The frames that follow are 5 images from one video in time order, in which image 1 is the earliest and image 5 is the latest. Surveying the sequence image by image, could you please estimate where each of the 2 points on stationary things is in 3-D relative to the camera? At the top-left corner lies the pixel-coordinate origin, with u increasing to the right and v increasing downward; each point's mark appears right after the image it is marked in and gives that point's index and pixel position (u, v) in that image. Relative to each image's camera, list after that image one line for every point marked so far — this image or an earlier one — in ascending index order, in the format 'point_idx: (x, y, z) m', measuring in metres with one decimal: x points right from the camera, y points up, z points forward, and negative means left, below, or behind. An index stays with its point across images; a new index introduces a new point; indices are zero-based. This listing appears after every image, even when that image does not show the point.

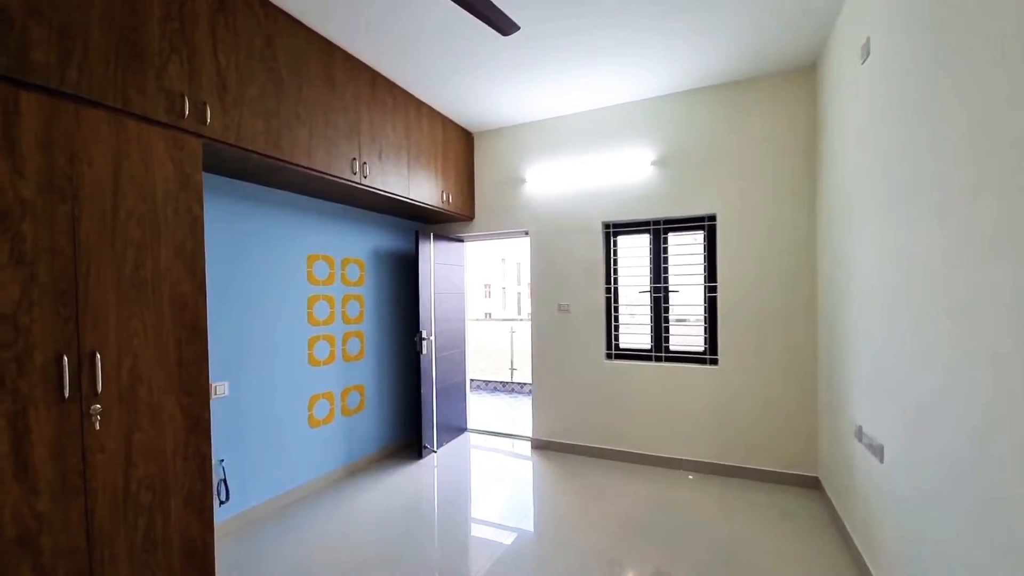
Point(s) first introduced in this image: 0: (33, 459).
0: (-1.7, -0.6, +1.5) m
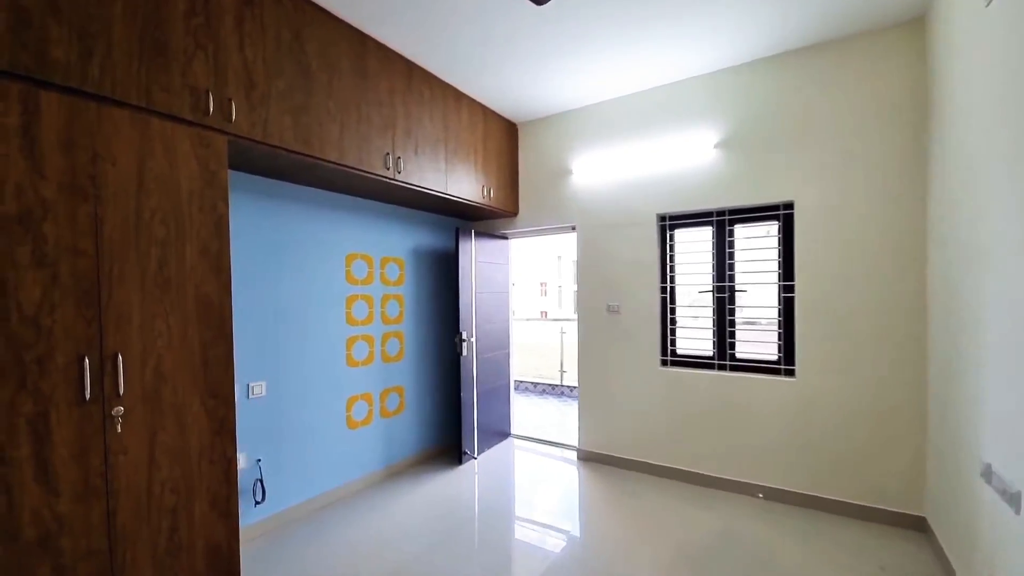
0: (-1.6, -0.6, +1.5) m
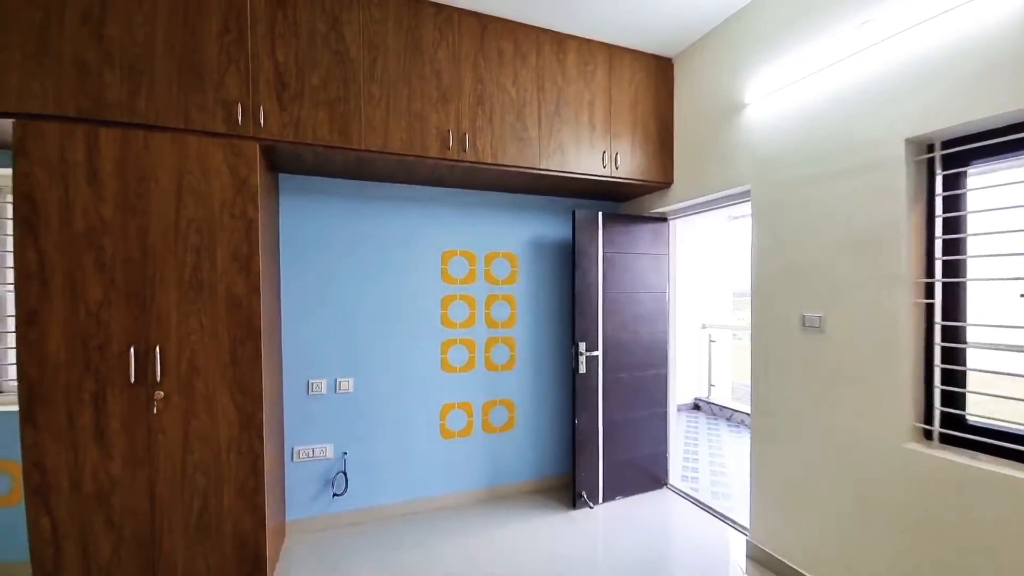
0: (-1.8, -0.6, +1.8) m
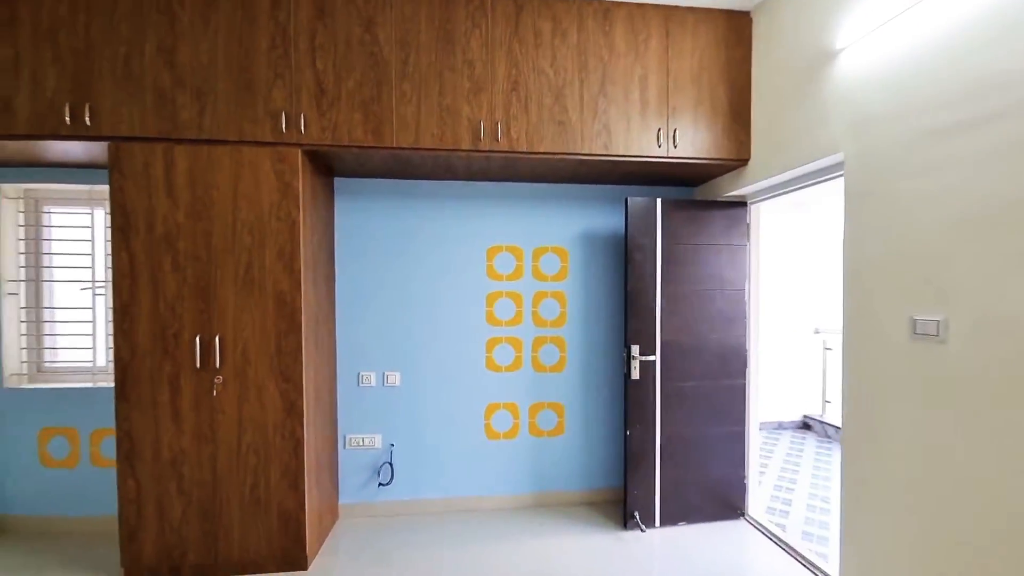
0: (-1.7, -0.6, +2.1) m
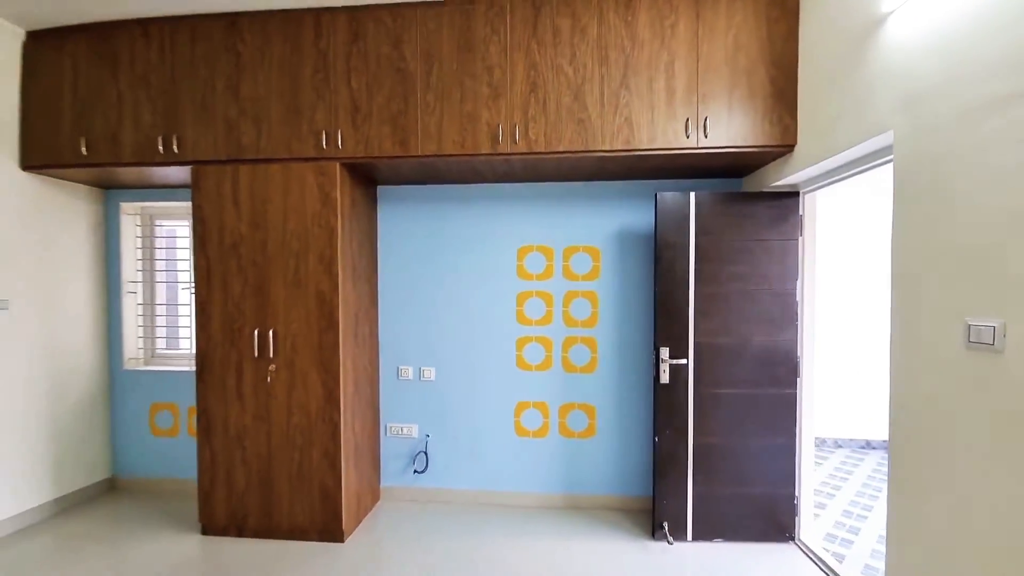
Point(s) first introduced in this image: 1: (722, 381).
0: (-1.6, -0.6, +2.5) m
1: (+1.2, -0.5, +2.5) m
